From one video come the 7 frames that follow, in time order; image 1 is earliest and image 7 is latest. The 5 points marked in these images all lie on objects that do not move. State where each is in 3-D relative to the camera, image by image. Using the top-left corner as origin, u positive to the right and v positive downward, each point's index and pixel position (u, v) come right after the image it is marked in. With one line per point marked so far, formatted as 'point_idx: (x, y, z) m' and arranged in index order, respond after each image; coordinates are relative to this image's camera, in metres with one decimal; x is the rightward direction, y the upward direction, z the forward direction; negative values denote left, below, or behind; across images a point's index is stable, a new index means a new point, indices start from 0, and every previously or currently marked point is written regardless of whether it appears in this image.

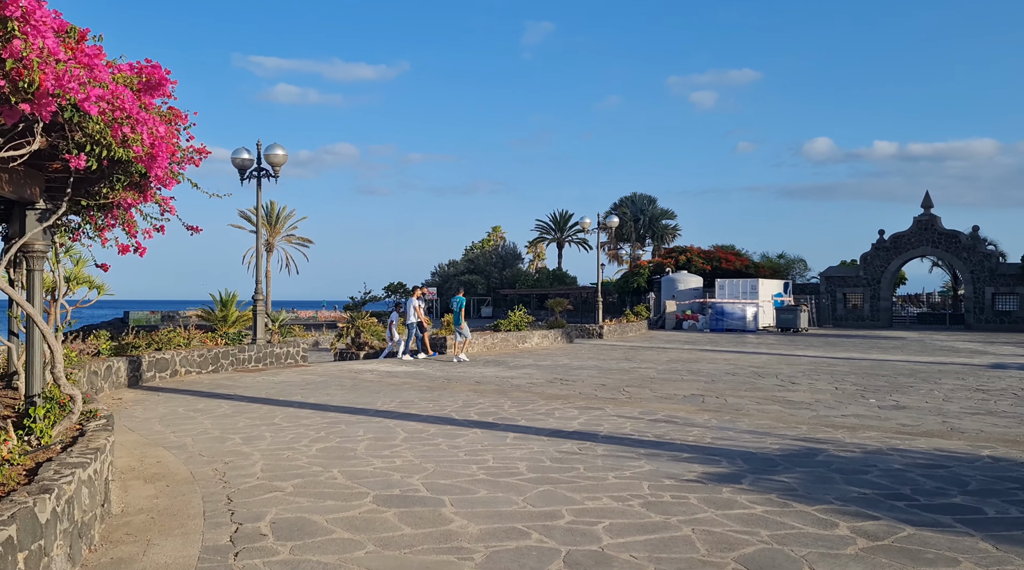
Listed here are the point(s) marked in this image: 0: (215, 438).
0: (-3.0, -1.6, +9.3) m
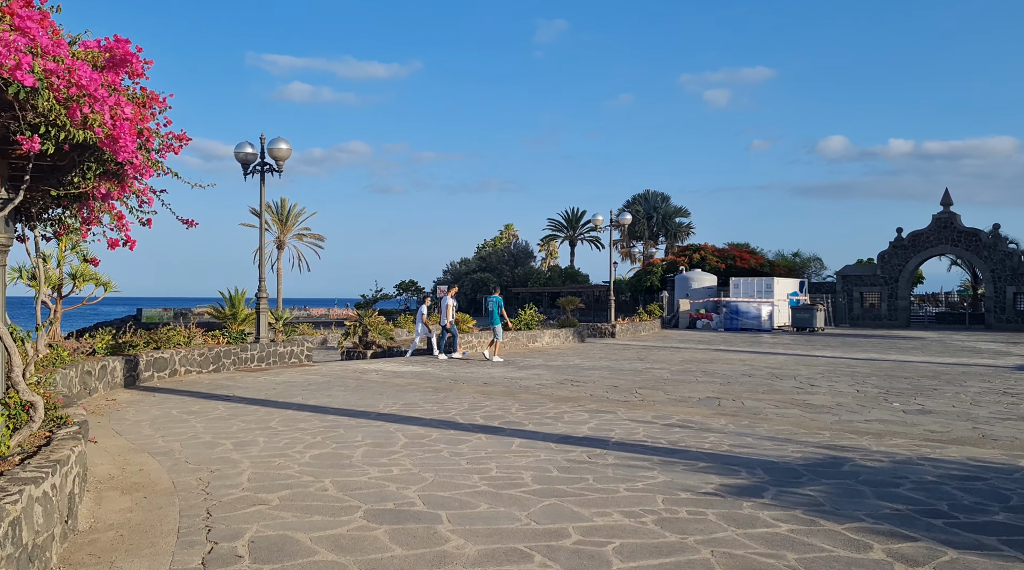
0: (-3.0, -1.5, +8.8) m
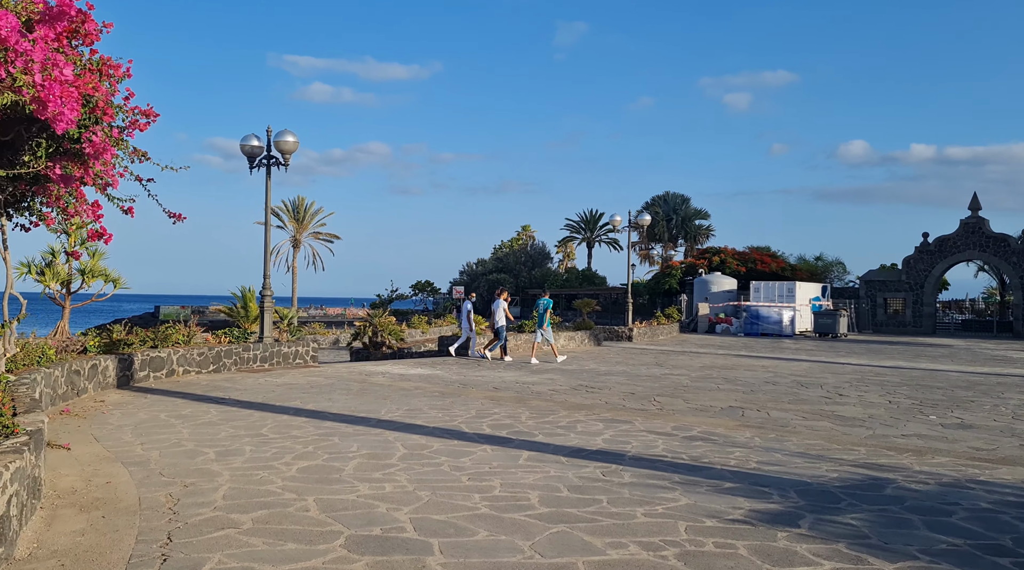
0: (-2.9, -1.5, +8.2) m
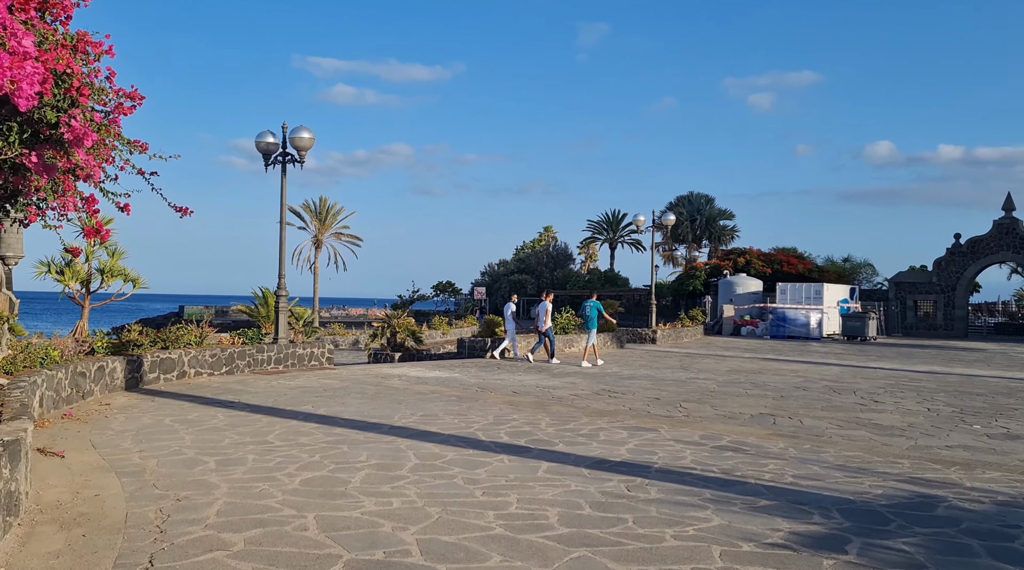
0: (-2.7, -1.5, +7.7) m
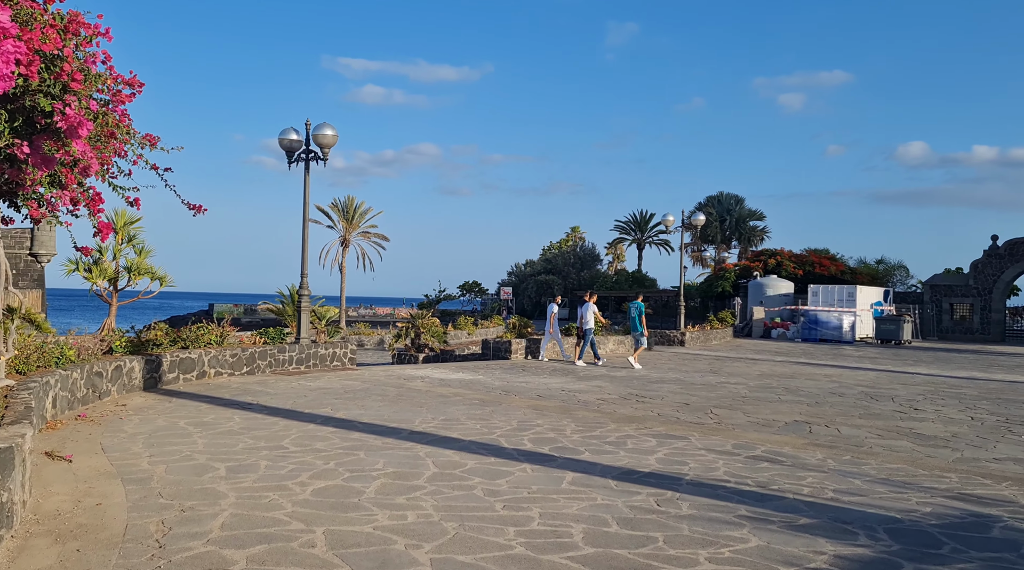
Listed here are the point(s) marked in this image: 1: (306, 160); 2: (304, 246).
0: (-2.6, -1.5, +7.4) m
1: (-3.8, +2.3, +17.1) m
2: (-3.9, +0.7, +17.0) m
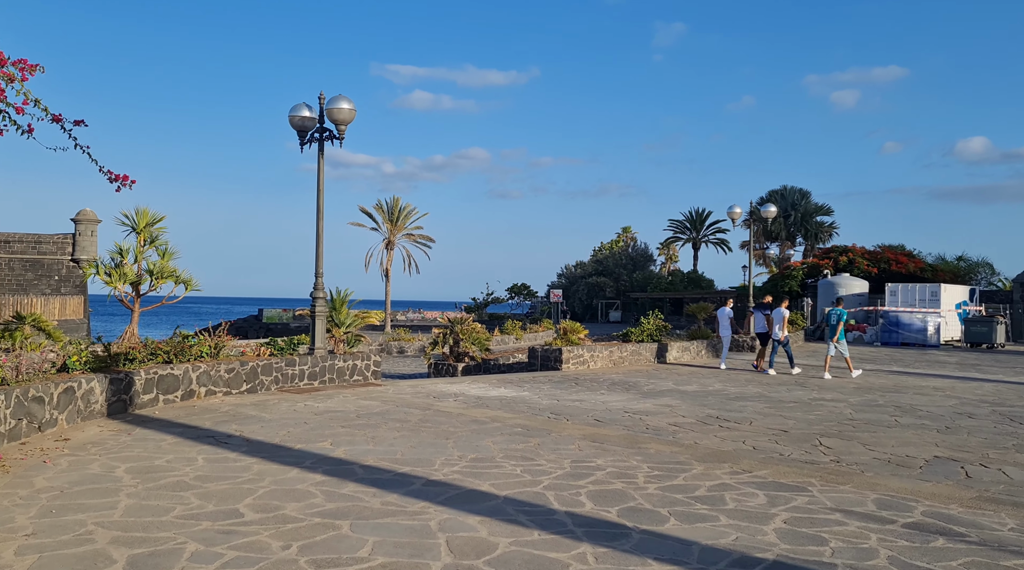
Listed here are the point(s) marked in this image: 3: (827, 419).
0: (-2.3, -1.4, +4.9) m
1: (-3.1, +2.3, +14.6) m
2: (-3.1, +0.7, +14.5) m
3: (+4.2, -1.8, +12.1) m
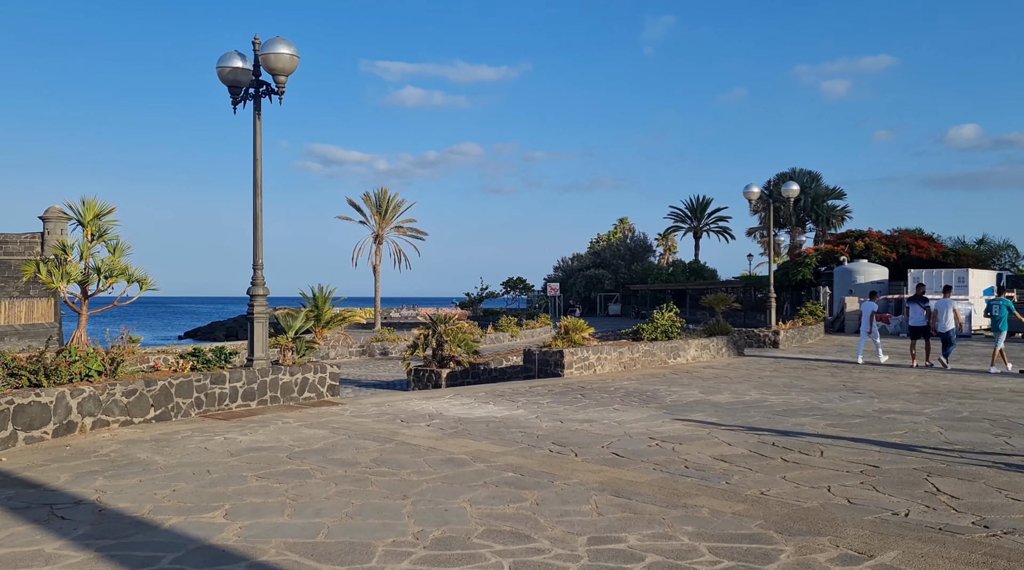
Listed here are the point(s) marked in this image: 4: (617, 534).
0: (-2.4, -1.4, +1.9) m
1: (-3.3, +2.4, +11.6) m
2: (-3.2, +0.7, +11.5) m
3: (+4.1, -1.6, +9.2) m
4: (+0.6, -1.5, +5.6) m
